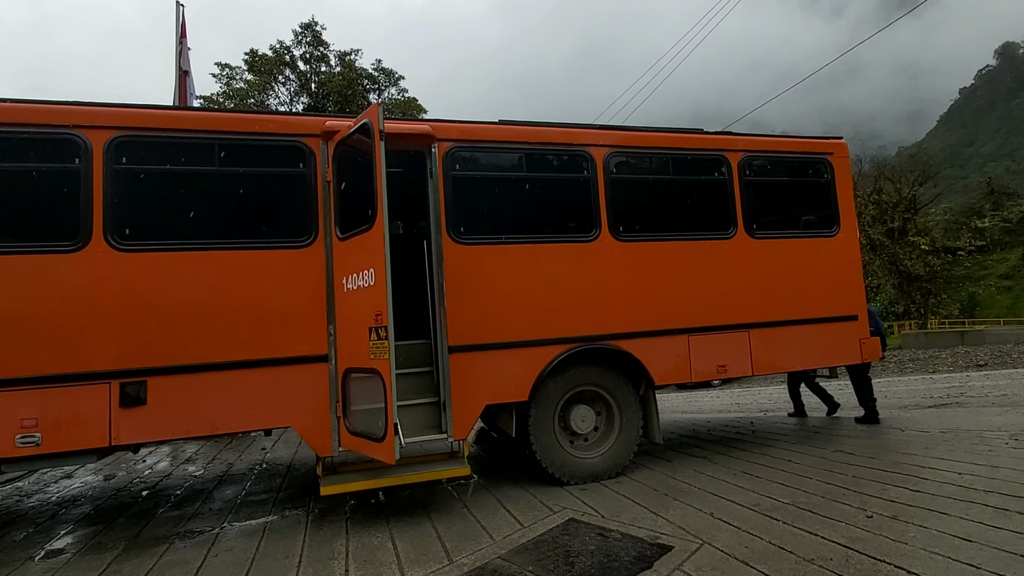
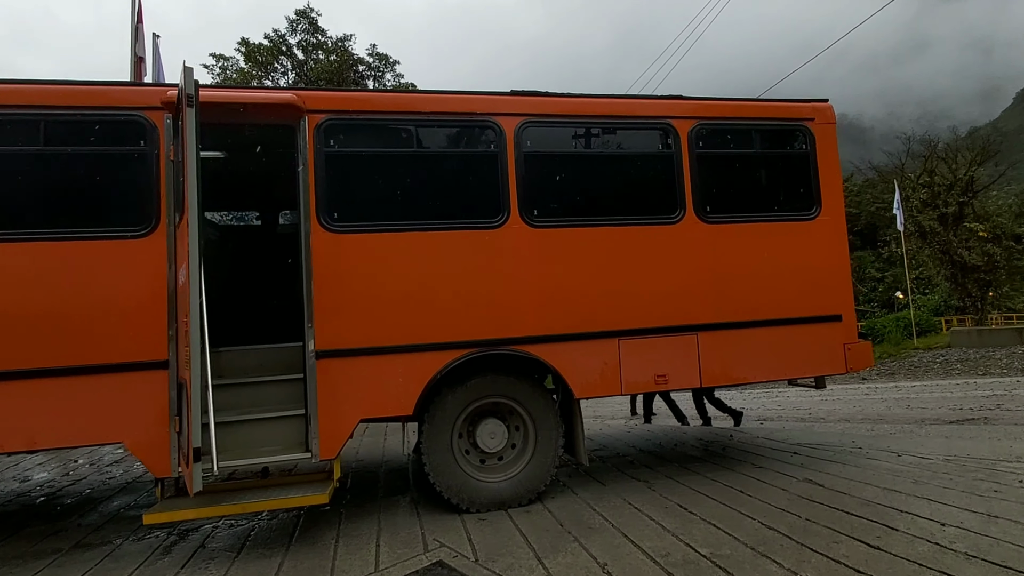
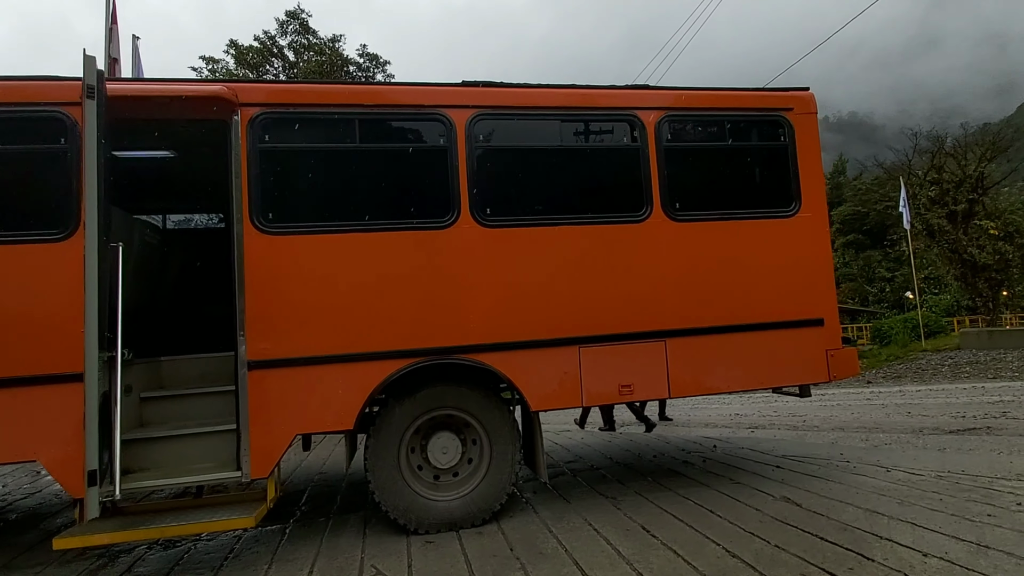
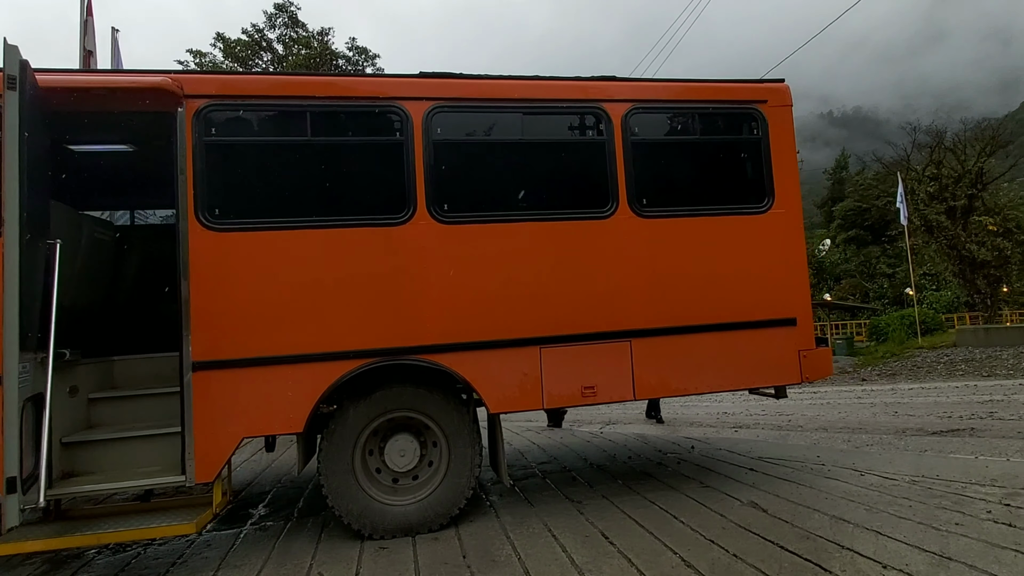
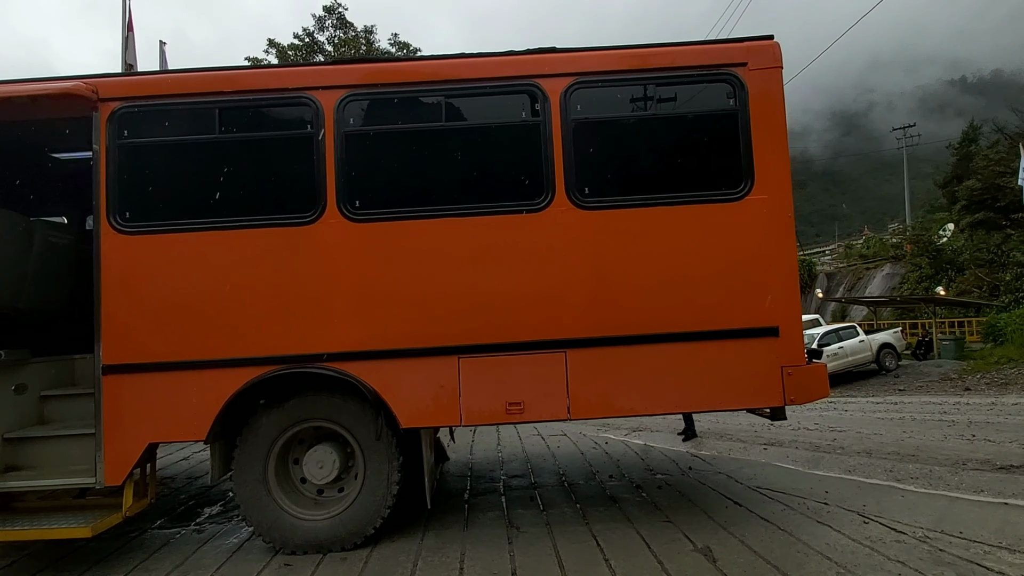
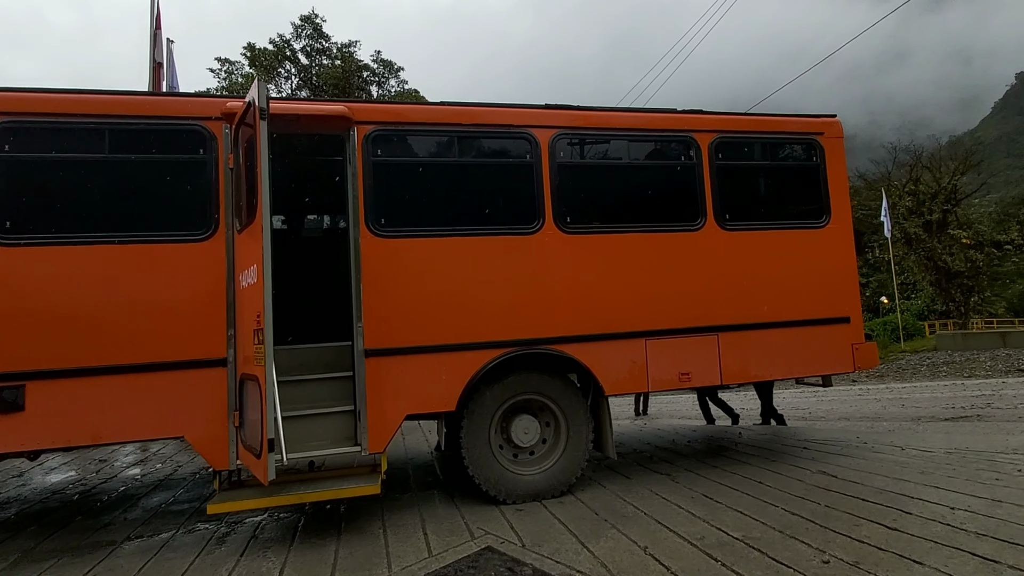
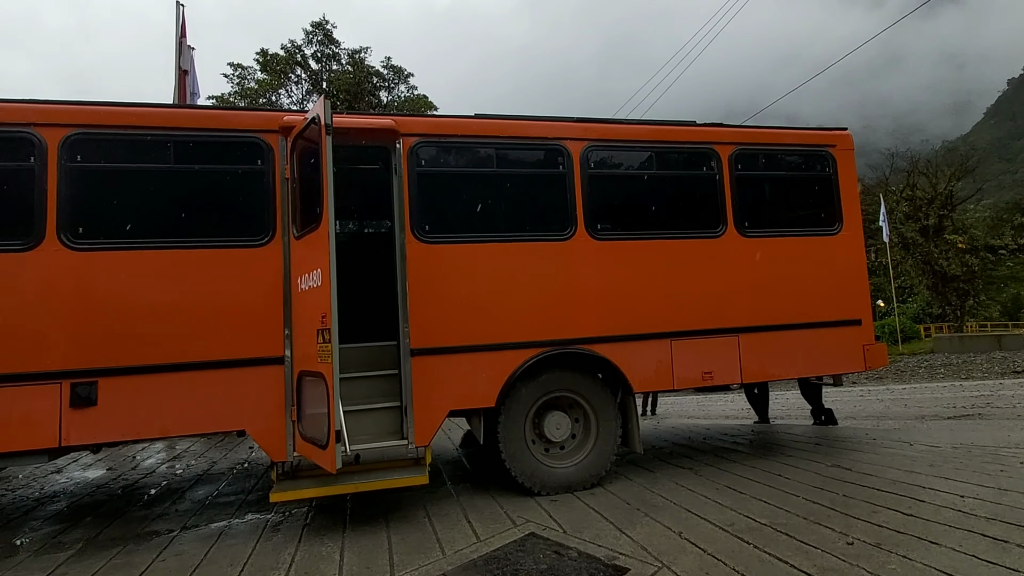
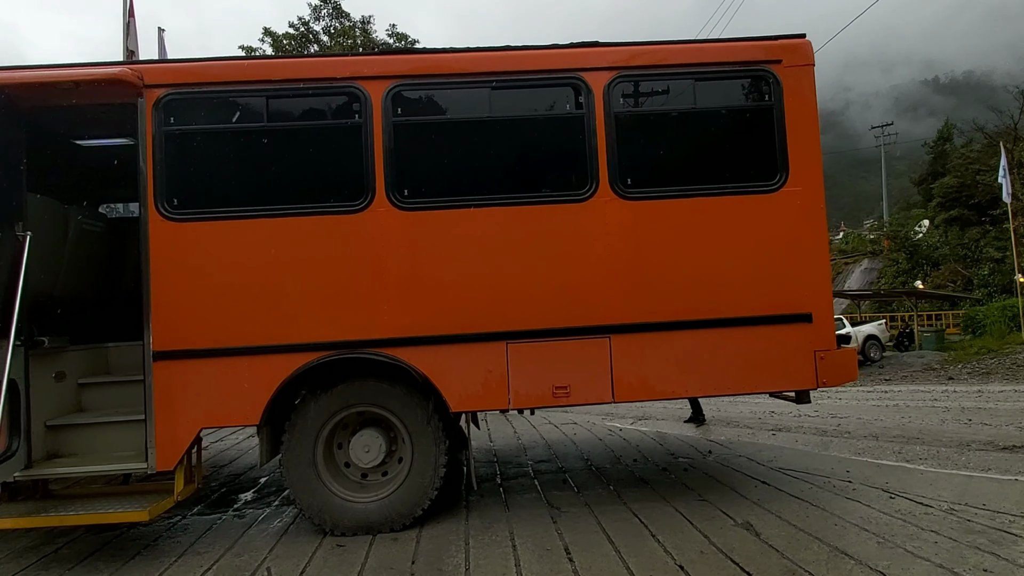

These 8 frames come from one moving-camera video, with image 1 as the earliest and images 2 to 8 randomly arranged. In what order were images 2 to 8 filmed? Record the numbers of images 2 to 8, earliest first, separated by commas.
7, 6, 2, 3, 4, 8, 5
